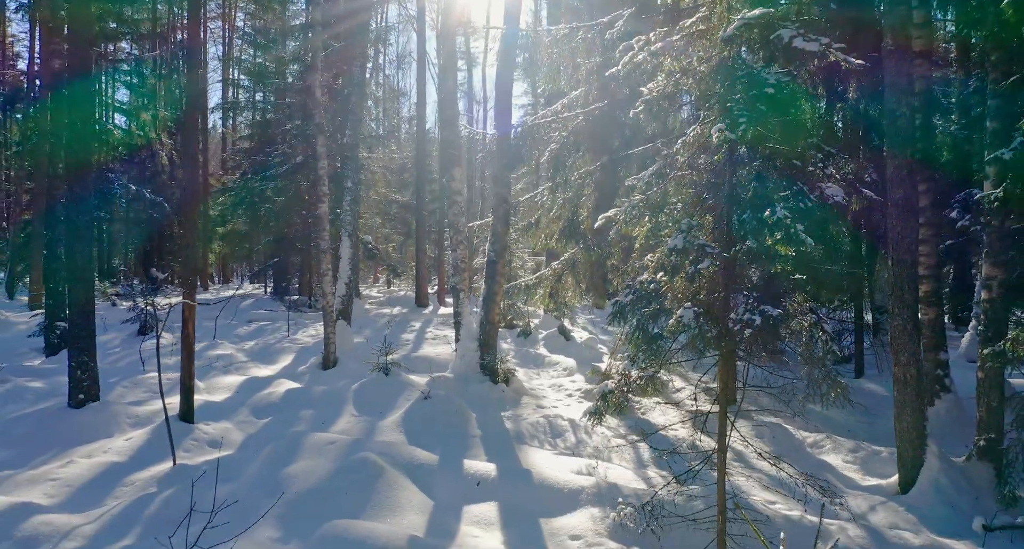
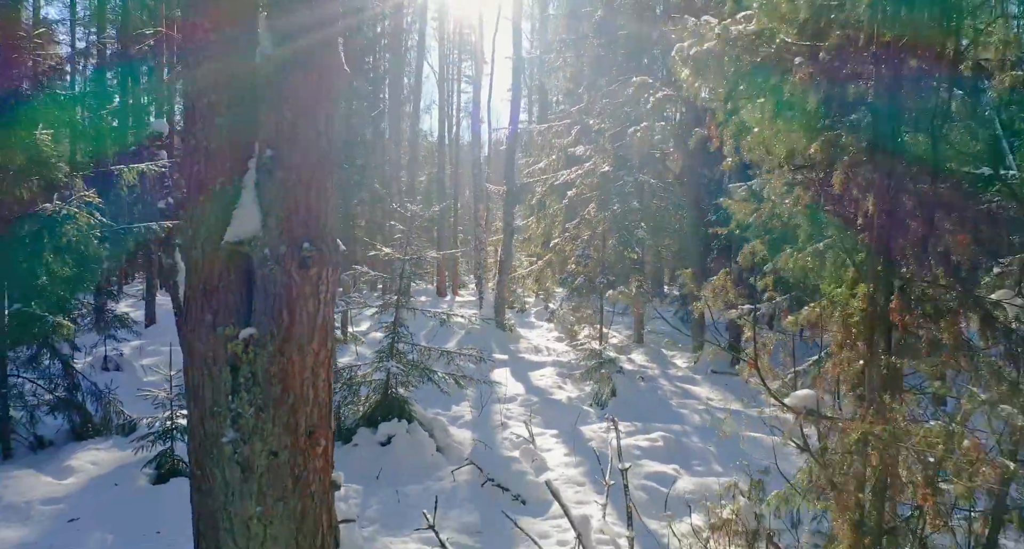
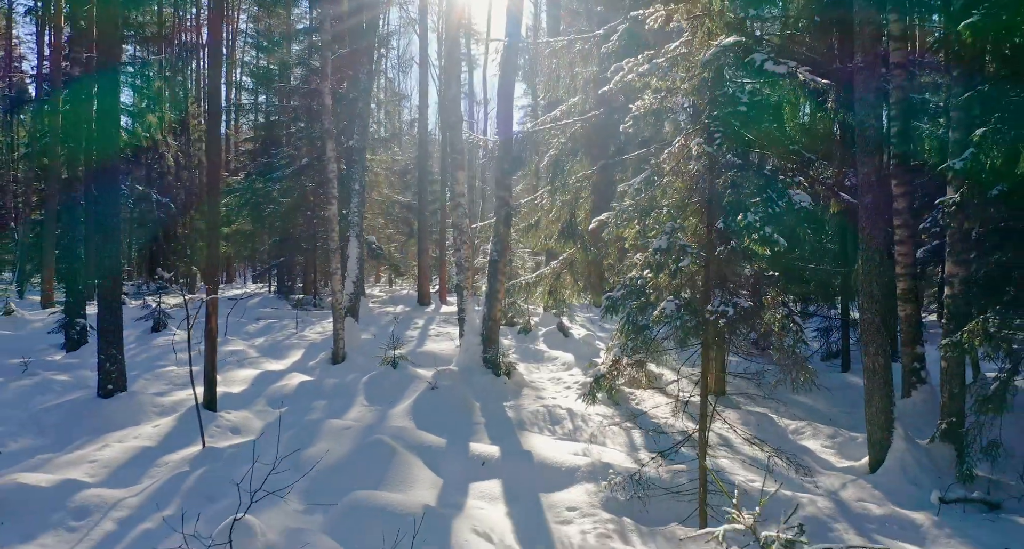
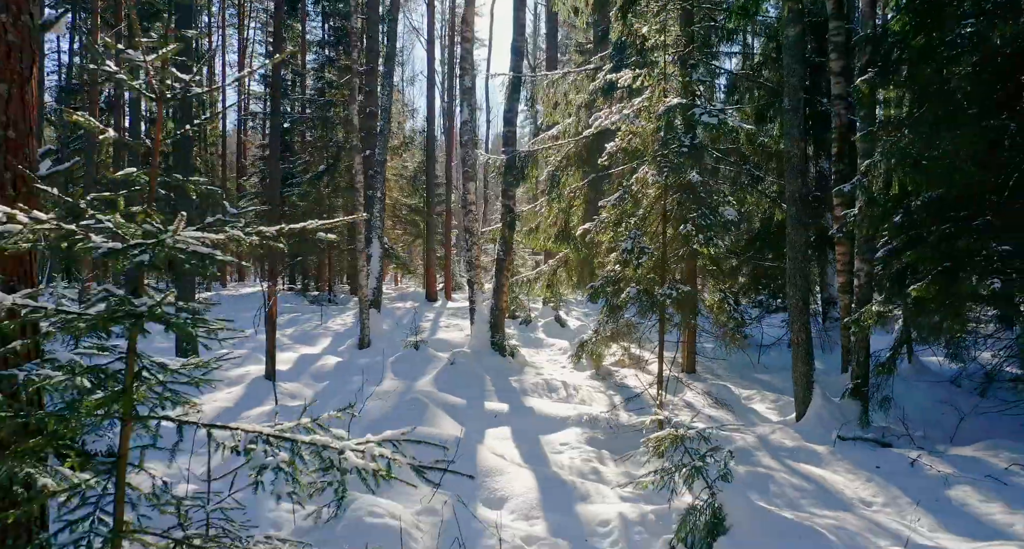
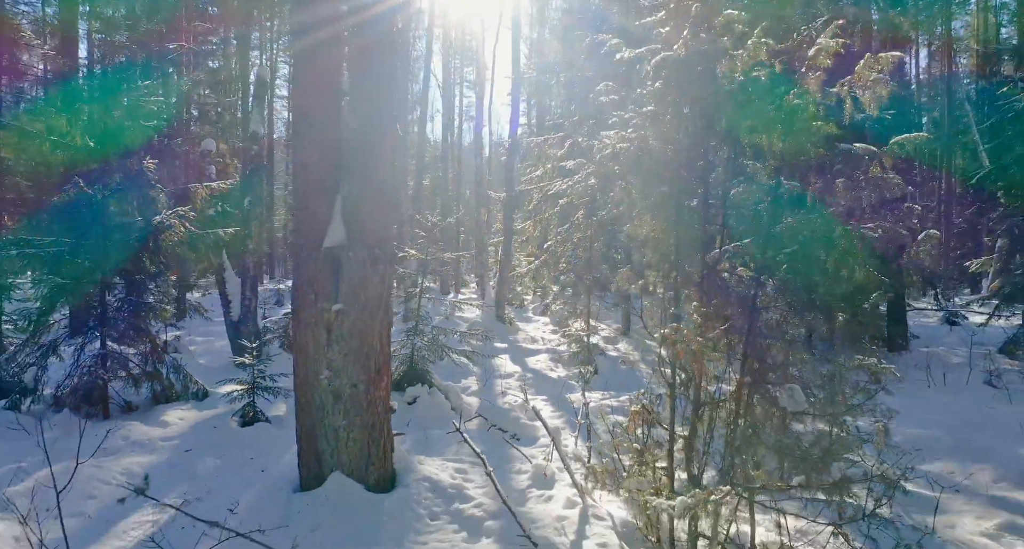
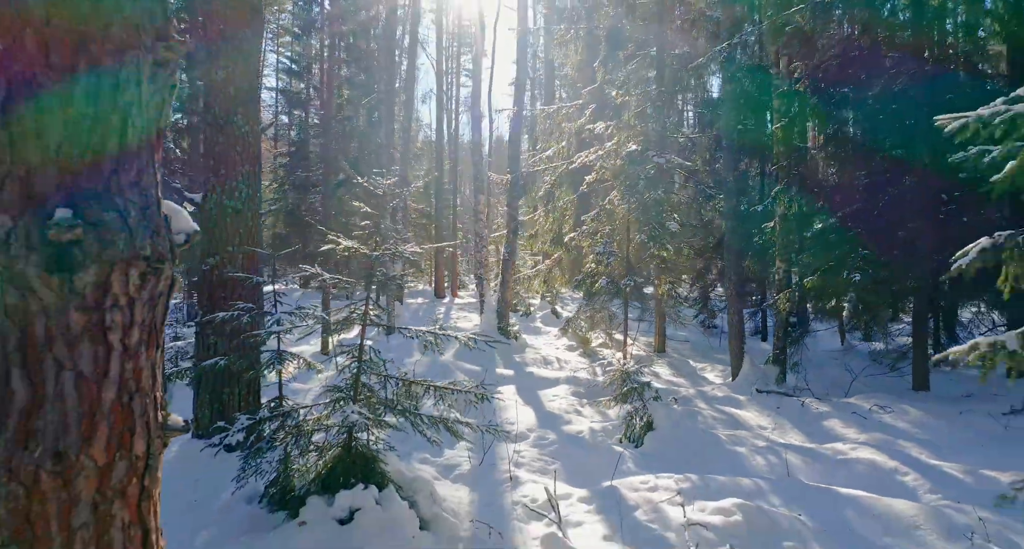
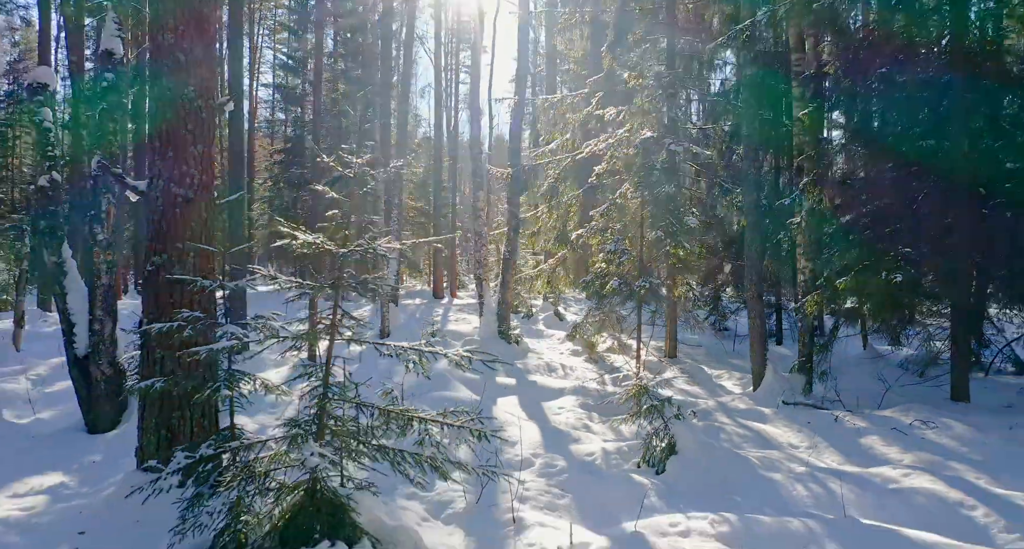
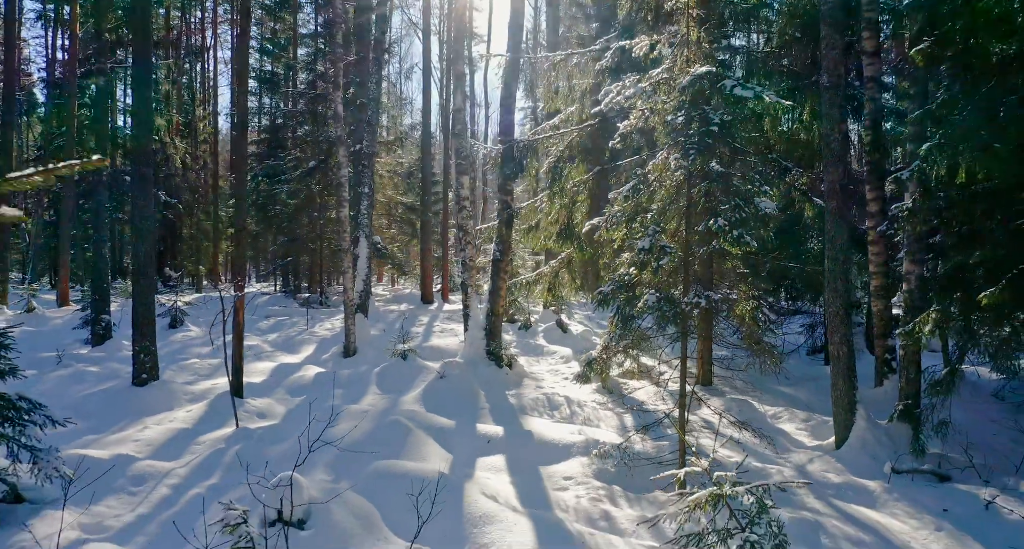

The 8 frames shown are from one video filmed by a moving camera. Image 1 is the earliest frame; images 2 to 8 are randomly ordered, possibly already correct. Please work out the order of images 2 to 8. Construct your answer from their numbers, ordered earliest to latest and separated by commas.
3, 8, 4, 7, 6, 2, 5
